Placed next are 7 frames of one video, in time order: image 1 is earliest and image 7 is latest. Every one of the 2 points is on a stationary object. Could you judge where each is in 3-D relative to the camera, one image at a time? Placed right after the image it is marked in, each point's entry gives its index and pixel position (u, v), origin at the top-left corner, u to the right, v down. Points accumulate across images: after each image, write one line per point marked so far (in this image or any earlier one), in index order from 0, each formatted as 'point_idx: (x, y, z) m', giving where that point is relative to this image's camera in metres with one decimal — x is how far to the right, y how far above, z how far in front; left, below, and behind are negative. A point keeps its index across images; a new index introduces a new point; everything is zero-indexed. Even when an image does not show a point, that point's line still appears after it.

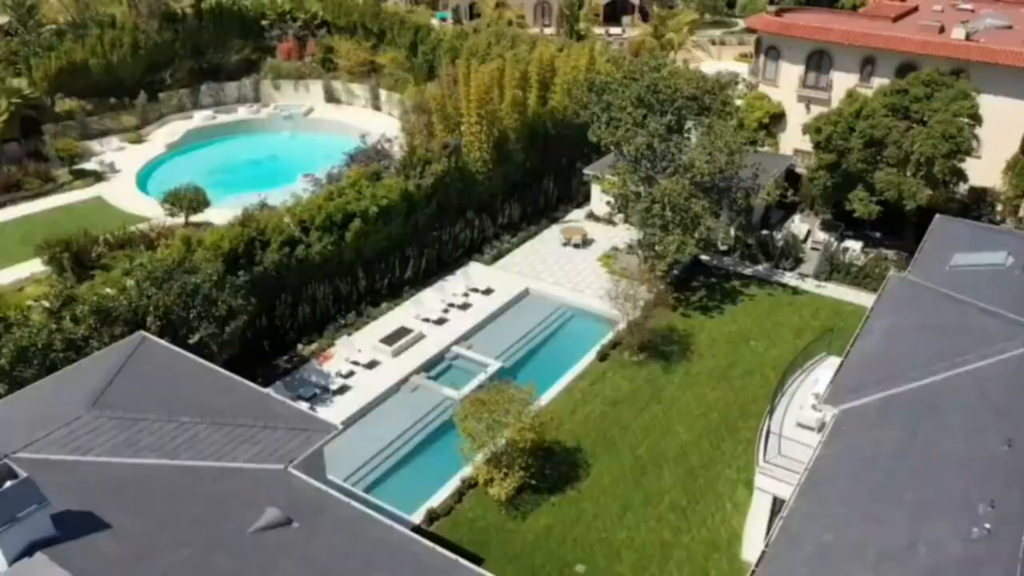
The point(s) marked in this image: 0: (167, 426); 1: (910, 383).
0: (-5.0, -2.0, +17.7) m
1: (+6.3, -1.5, +19.3) m
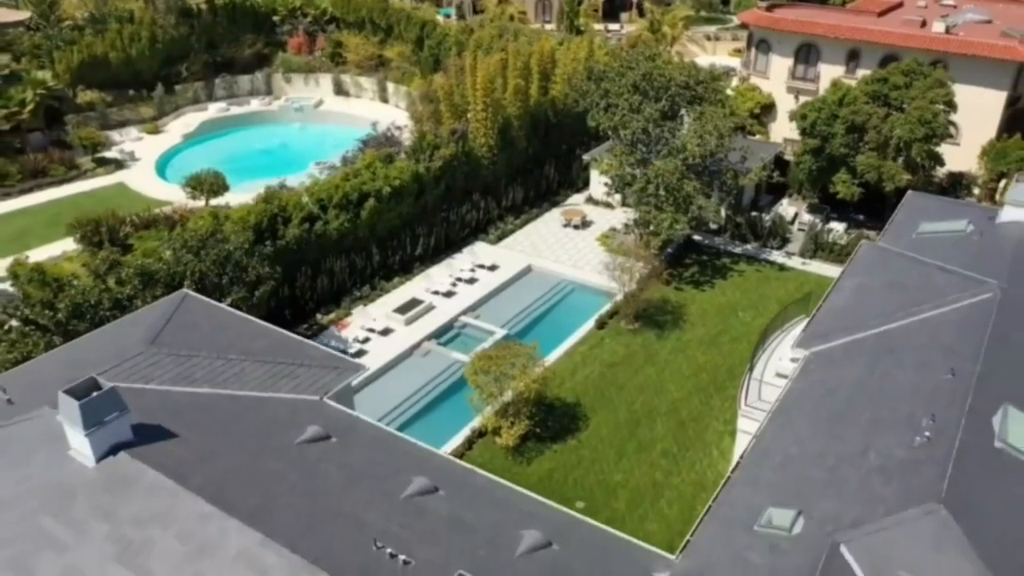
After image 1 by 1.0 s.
0: (-4.9, -1.2, +20.1) m
1: (+6.5, -0.7, +21.7) m
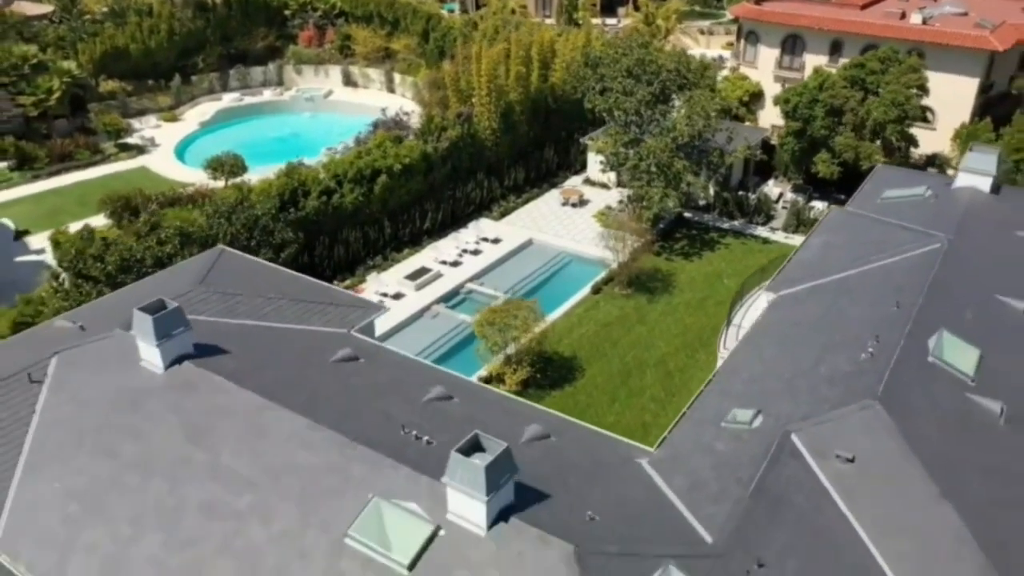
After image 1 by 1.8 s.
0: (-4.9, -0.2, +22.9) m
1: (+6.5, +0.3, +24.6) m
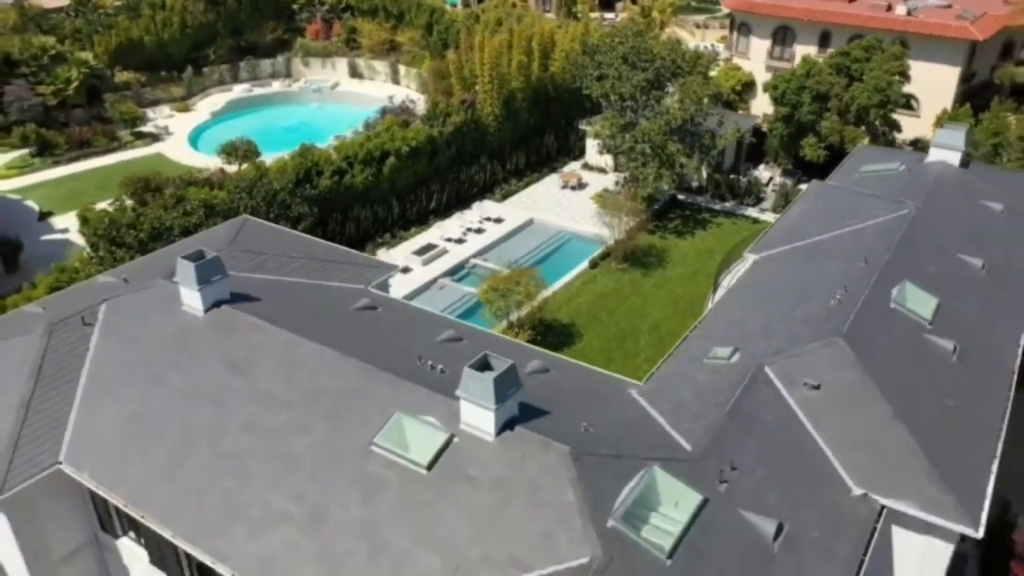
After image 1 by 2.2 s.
0: (-4.8, +0.6, +25.1) m
1: (+6.6, +1.1, +26.7) m
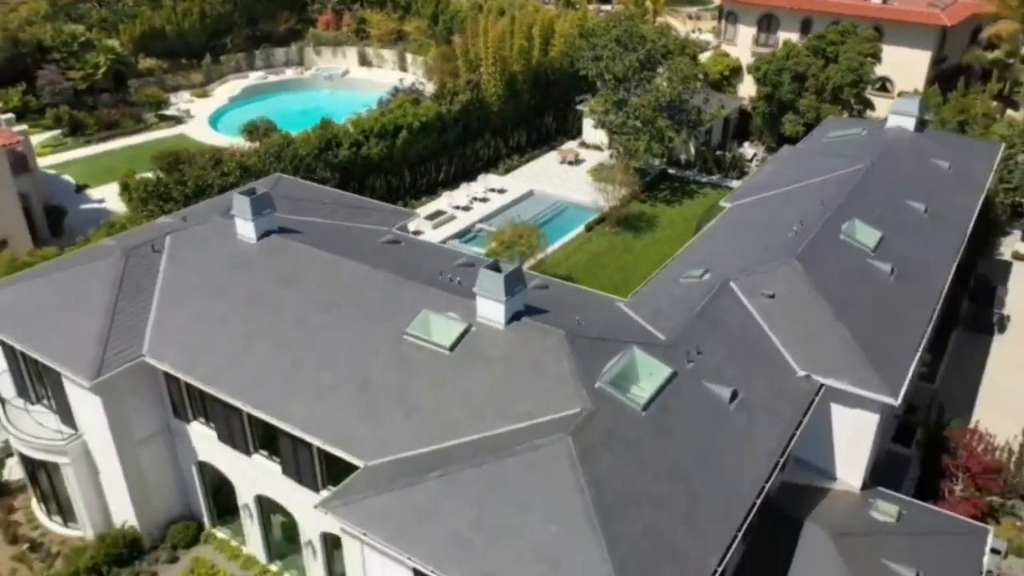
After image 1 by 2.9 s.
0: (-4.7, +2.0, +28.7) m
1: (+6.7, +2.5, +30.4) m
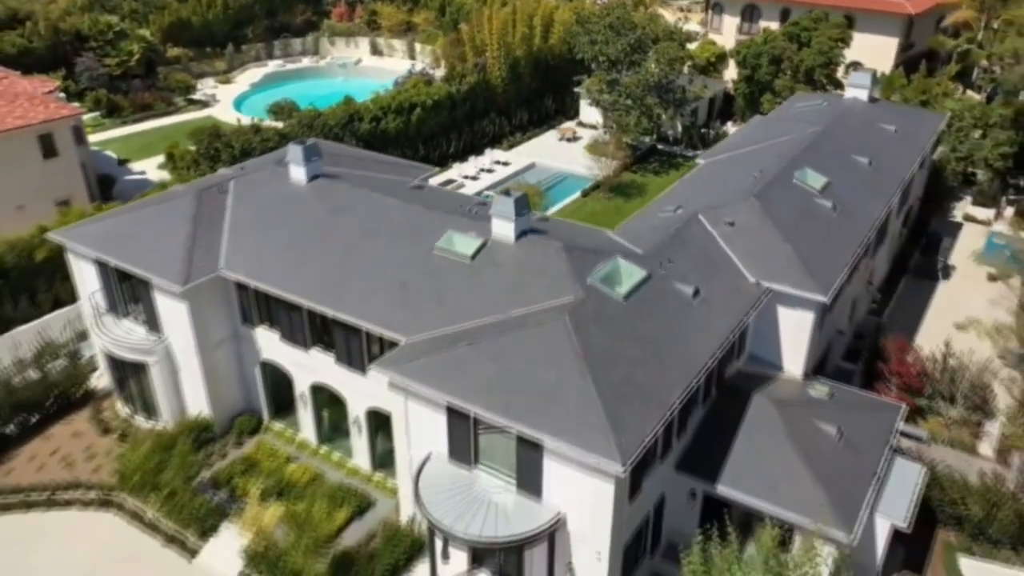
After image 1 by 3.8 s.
0: (-4.5, +3.6, +33.7) m
1: (+6.9, +4.1, +35.4) m
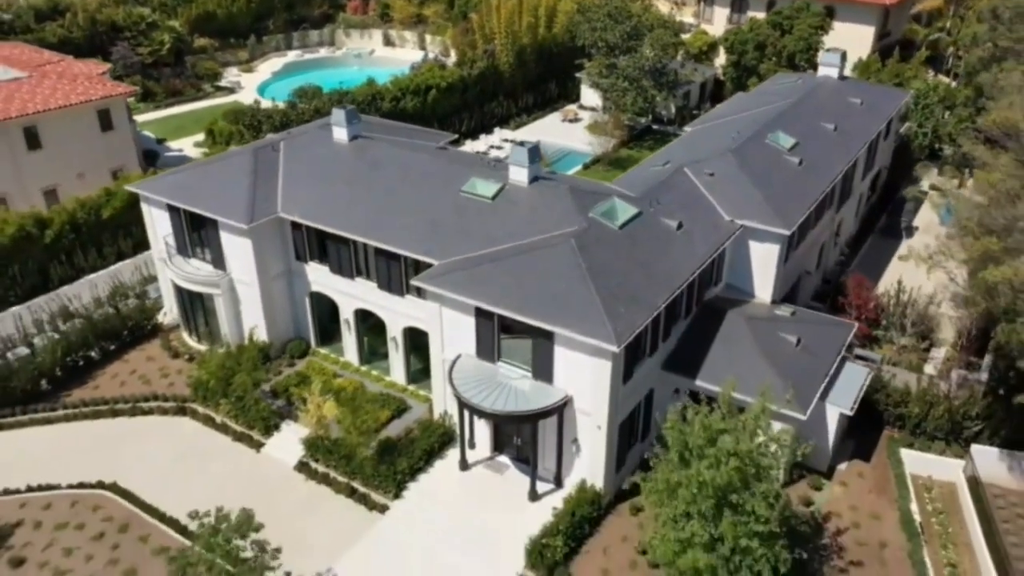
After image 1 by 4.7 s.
0: (-4.2, +5.2, +38.5) m
1: (+7.2, +5.7, +40.2) m
